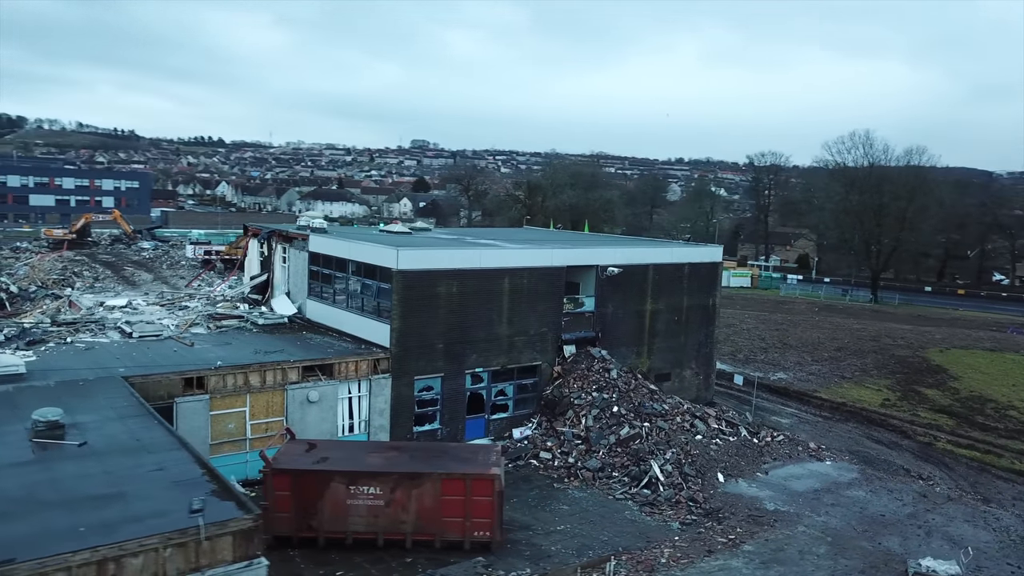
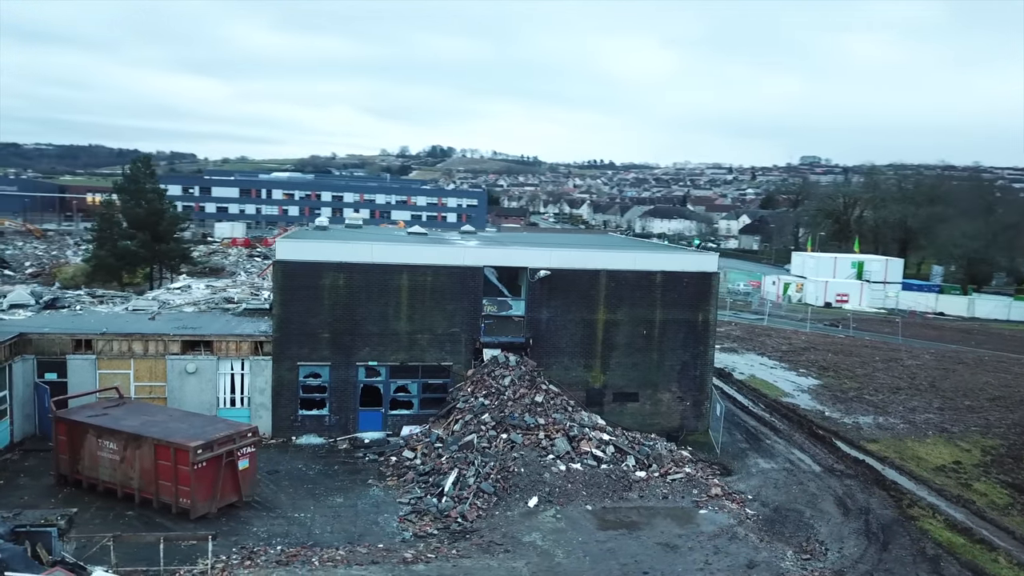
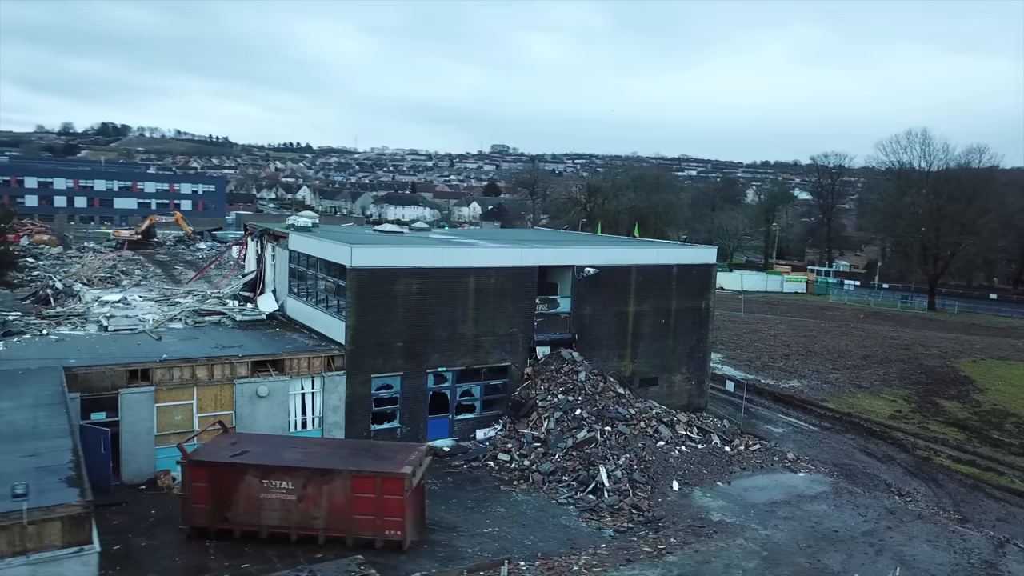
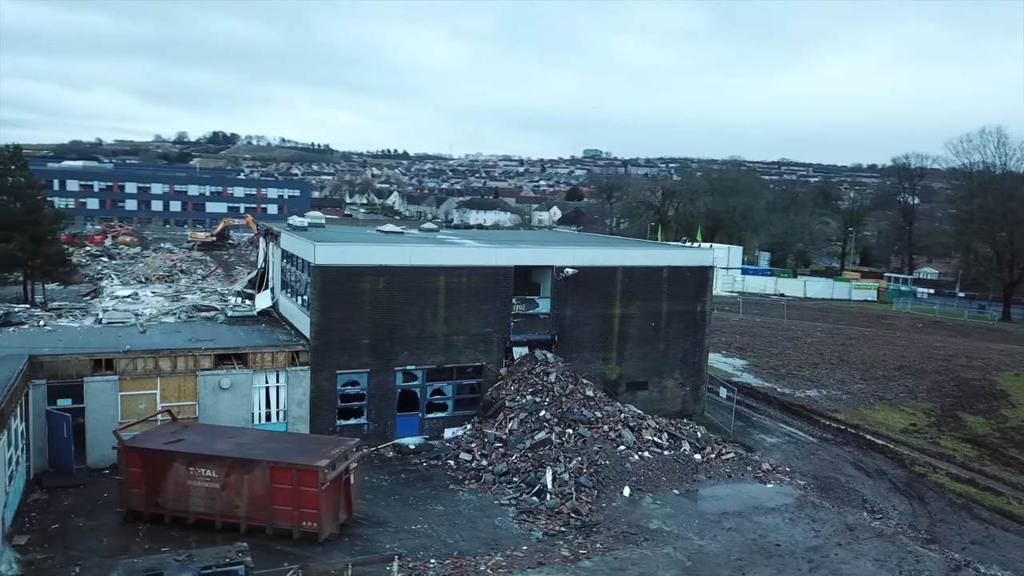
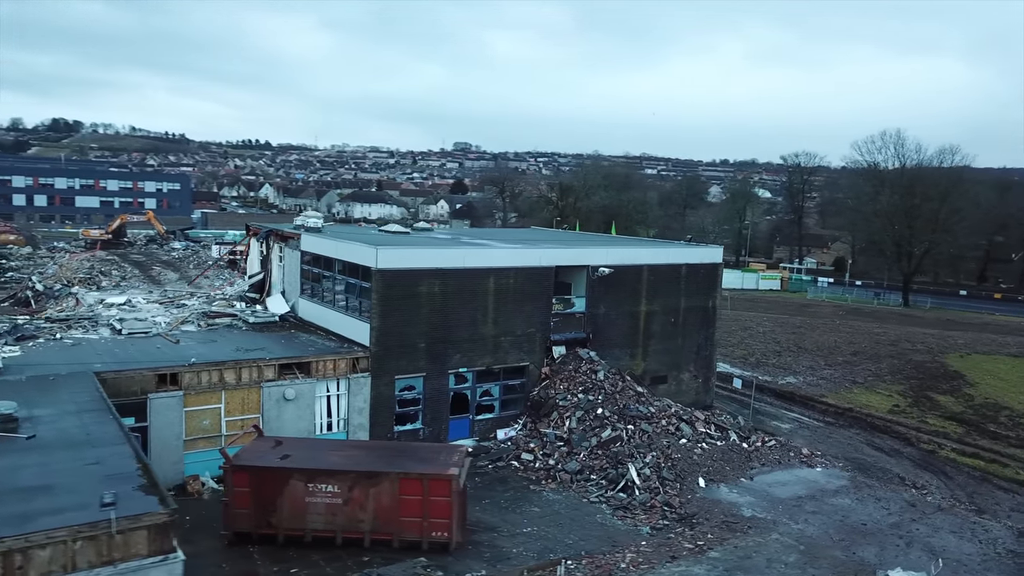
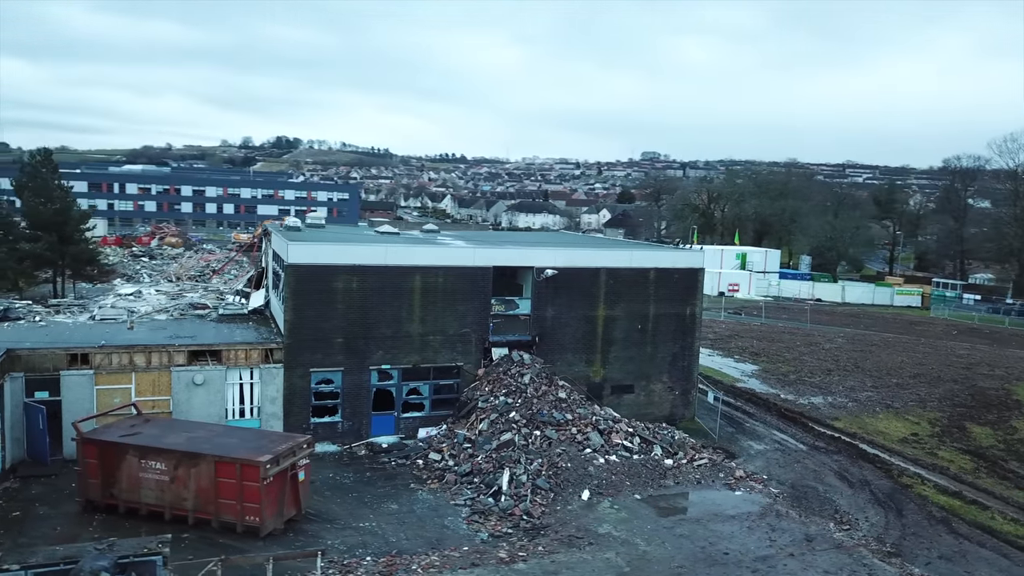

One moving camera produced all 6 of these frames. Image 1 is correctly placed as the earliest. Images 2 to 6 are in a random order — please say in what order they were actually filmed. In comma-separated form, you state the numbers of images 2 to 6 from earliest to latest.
5, 3, 4, 6, 2
